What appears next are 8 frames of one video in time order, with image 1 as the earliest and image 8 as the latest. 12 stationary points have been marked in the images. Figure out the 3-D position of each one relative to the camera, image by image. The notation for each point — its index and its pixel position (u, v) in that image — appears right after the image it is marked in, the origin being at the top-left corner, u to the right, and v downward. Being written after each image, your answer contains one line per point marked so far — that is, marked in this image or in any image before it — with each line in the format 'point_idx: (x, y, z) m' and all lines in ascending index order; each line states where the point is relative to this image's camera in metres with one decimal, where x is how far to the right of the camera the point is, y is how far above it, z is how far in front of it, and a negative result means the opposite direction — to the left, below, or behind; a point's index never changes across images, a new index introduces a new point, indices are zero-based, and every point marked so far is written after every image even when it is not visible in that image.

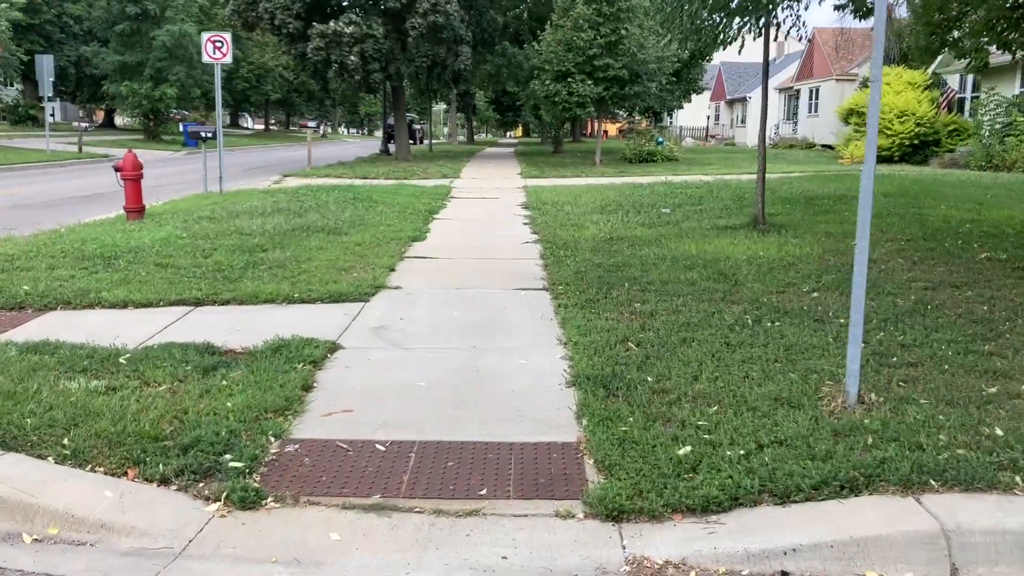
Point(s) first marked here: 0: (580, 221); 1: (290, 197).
0: (+0.8, +0.8, +10.6) m
1: (-3.2, +1.3, +13.0) m
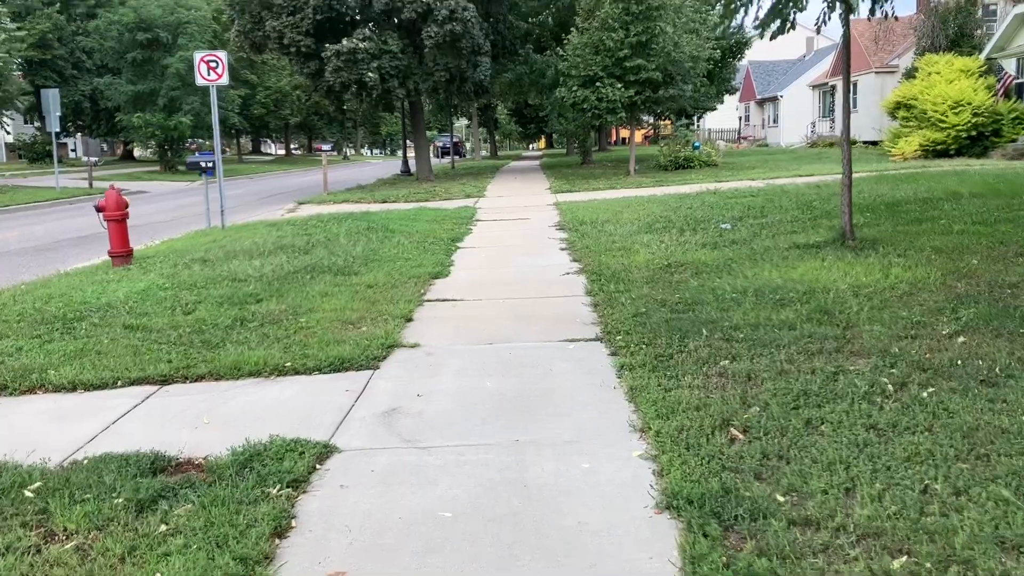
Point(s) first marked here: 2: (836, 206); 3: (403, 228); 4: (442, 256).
0: (+1.2, +0.4, +9.1) m
1: (-2.8, +0.8, +11.7) m
2: (+3.8, +0.9, +10.5) m
3: (-1.4, +0.8, +11.4) m
4: (-0.7, +0.3, +9.5) m
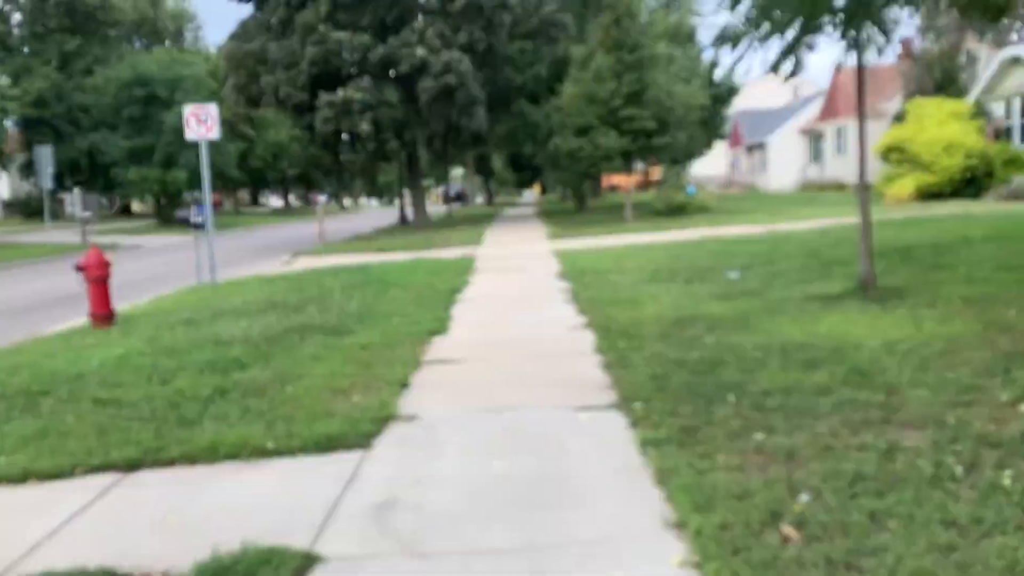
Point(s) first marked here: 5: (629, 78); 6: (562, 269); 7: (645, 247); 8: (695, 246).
0: (+1.2, -0.1, +8.6) m
1: (-2.8, 0.0, +11.1) m
2: (+3.7, +0.4, +10.0) m
3: (-1.4, +0.1, +10.9) m
4: (-0.8, -0.2, +8.9) m
5: (+2.5, +4.6, +19.5) m
6: (+0.6, +0.3, +12.0) m
7: (+2.0, +0.6, +13.7) m
8: (+2.6, +0.6, +12.9) m
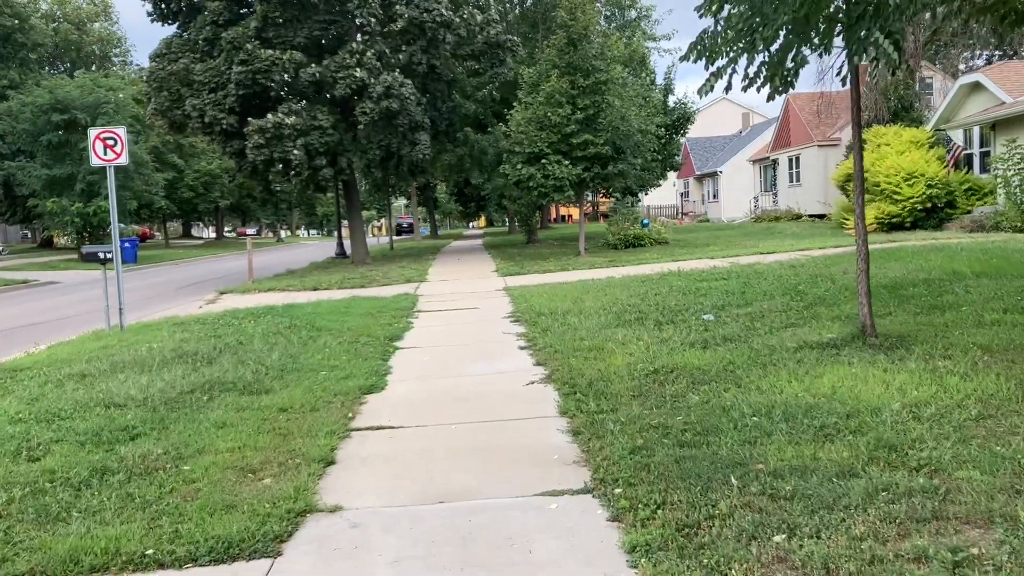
0: (+0.7, -0.5, +7.7) m
1: (-3.4, -0.5, +10.0) m
2: (+3.2, 0.0, +9.2) m
3: (-2.0, -0.4, +9.8) m
4: (-1.2, -0.6, +7.9) m
5: (+1.5, +3.9, +18.8) m
6: (0.0, -0.2, +11.1) m
7: (+1.3, +0.1, +12.9) m
8: (+1.9, +0.1, +12.0) m
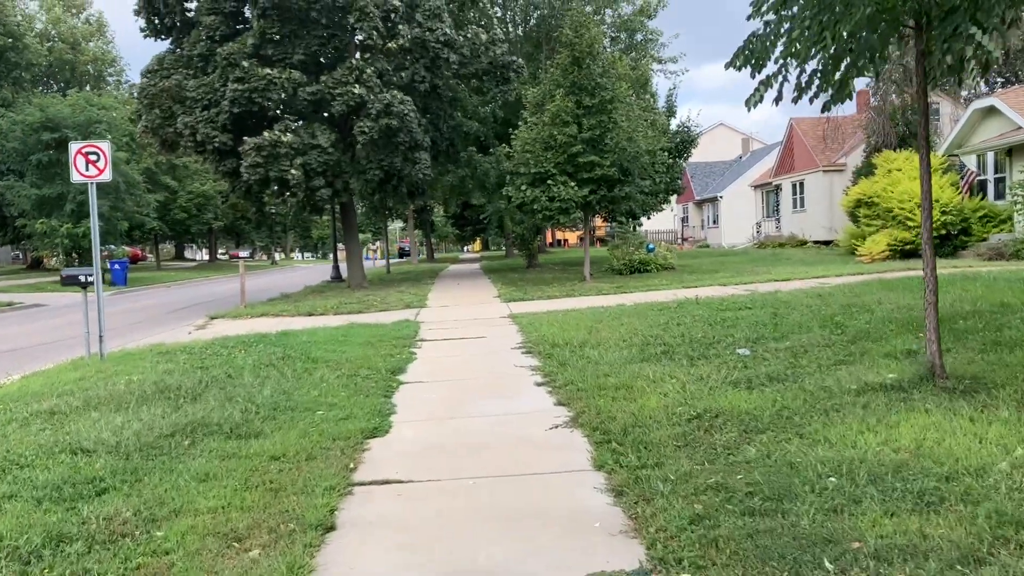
0: (+0.9, -0.7, +6.9) m
1: (-3.2, -0.7, +9.2) m
2: (+3.4, -0.3, +8.5) m
3: (-1.8, -0.7, +9.1) m
4: (-1.1, -0.9, +7.1) m
5: (+1.6, +3.3, +18.2) m
6: (+0.2, -0.6, +10.3) m
7: (+1.4, -0.3, +12.1) m
8: (+2.0, -0.3, +11.3) m
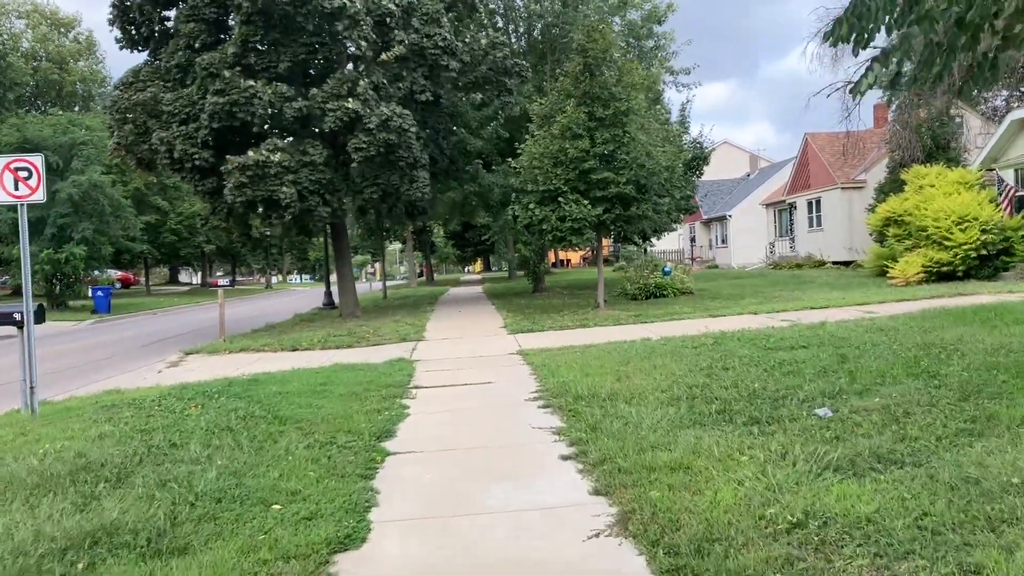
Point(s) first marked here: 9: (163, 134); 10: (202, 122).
0: (+1.0, -1.0, +5.3) m
1: (-3.1, -1.1, +7.5) m
2: (+3.5, -0.6, +6.9) m
3: (-1.7, -1.0, +7.4) m
4: (-0.9, -1.2, +5.5) m
5: (+1.7, +2.8, +16.6) m
6: (+0.3, -0.9, +8.7) m
7: (+1.5, -0.7, +10.5) m
8: (+2.1, -0.7, +9.6) m
9: (-6.8, +3.0, +17.6) m
10: (-5.9, +3.2, +17.3) m
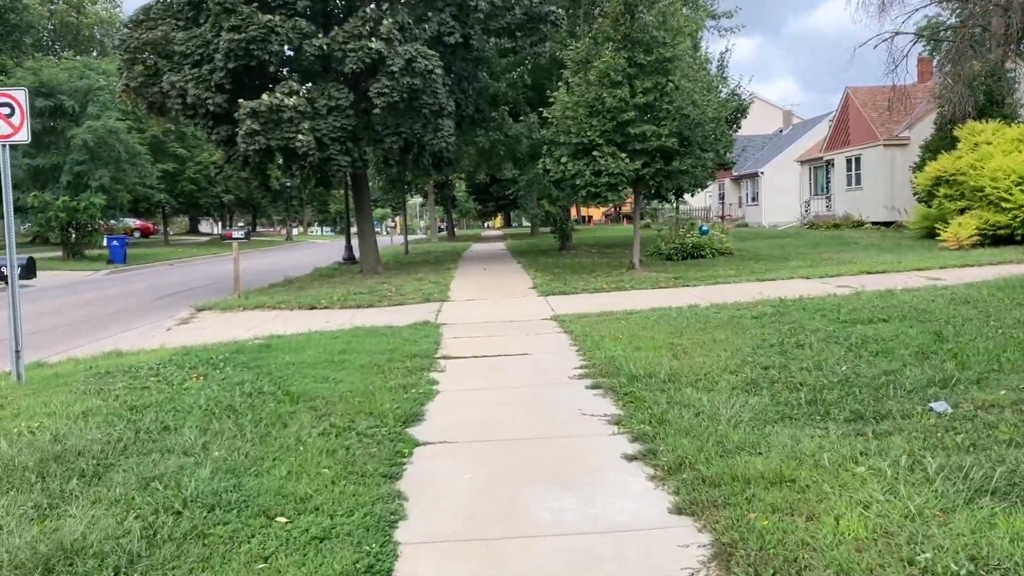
0: (+1.3, -0.8, +4.3) m
1: (-2.8, -0.8, +6.6) m
2: (+3.8, -0.4, +5.8) m
3: (-1.4, -0.7, +6.4) m
4: (-0.7, -1.0, +4.5) m
5: (+2.2, +3.5, +15.4) m
6: (+0.6, -0.6, +7.7) m
7: (+1.9, -0.3, +9.4) m
8: (+2.5, -0.3, +8.6) m
9: (-6.2, +3.9, +16.6) m
10: (-5.3, +4.0, +16.2) m
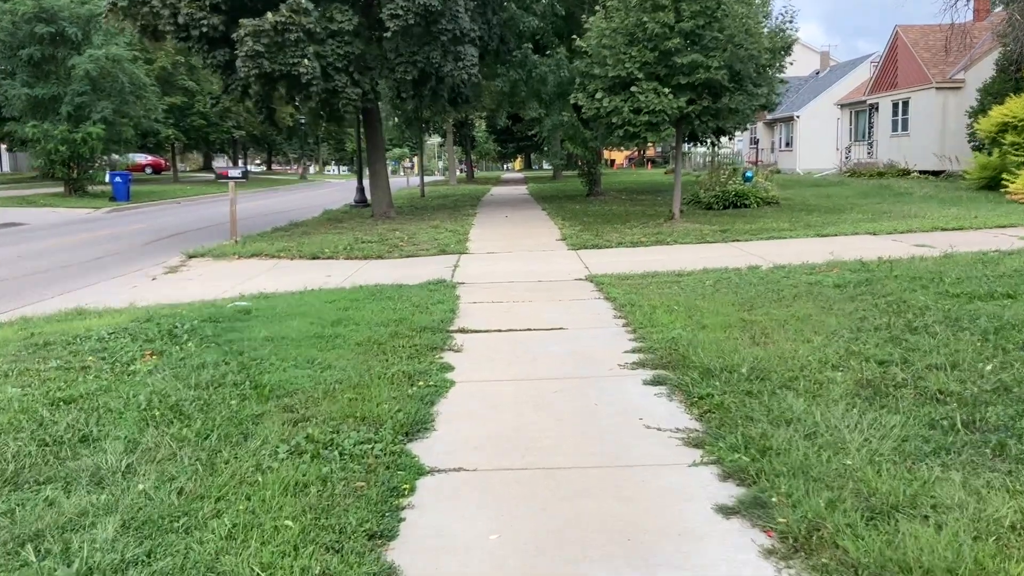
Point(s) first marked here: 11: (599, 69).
0: (+1.4, -0.8, +2.8) m
1: (-2.6, -0.5, +5.2) m
2: (+4.0, -0.4, +4.2) m
3: (-1.2, -0.5, +5.0) m
4: (-0.5, -0.9, +3.0) m
5: (+2.7, +4.2, +13.5) m
6: (+0.8, -0.3, +6.1) m
7: (+2.2, 0.0, +7.9) m
8: (+2.7, 0.0, +7.0) m
9: (-5.7, +4.8, +14.9) m
10: (-4.8, +4.9, +14.5) m
11: (+1.4, +3.5, +14.7) m
